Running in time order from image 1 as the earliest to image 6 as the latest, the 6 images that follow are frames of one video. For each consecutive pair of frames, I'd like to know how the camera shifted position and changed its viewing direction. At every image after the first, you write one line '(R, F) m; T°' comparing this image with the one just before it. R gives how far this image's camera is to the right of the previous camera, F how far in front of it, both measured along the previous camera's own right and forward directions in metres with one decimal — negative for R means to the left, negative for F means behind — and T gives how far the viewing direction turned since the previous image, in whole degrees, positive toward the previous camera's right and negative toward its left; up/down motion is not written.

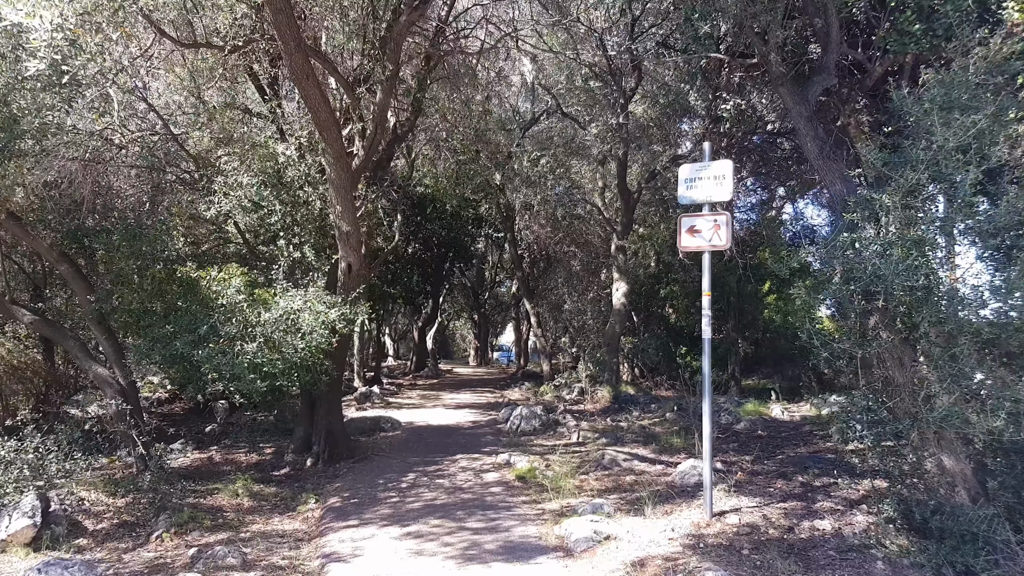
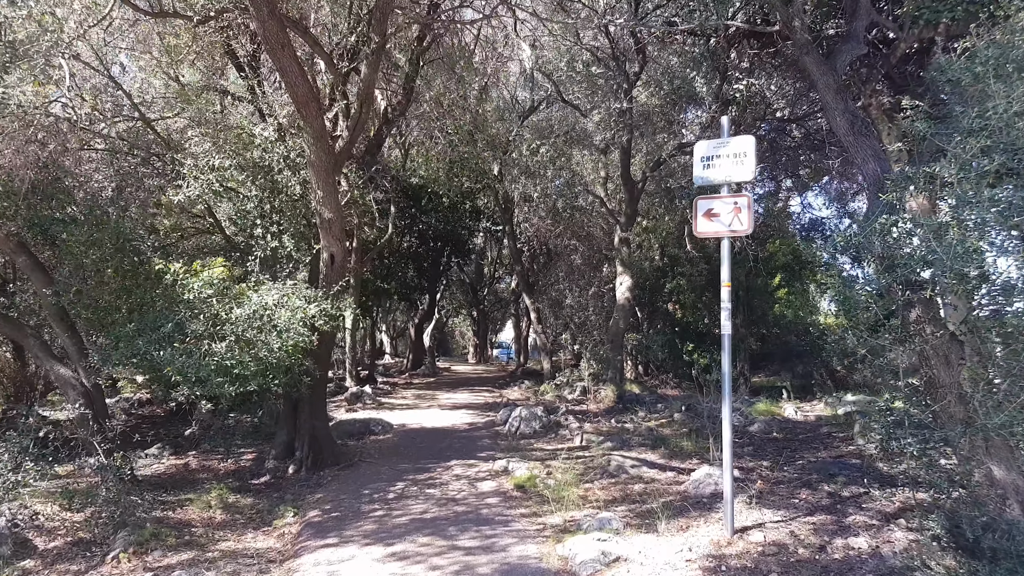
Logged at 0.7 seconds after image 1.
(0.0, +0.8) m; 0°
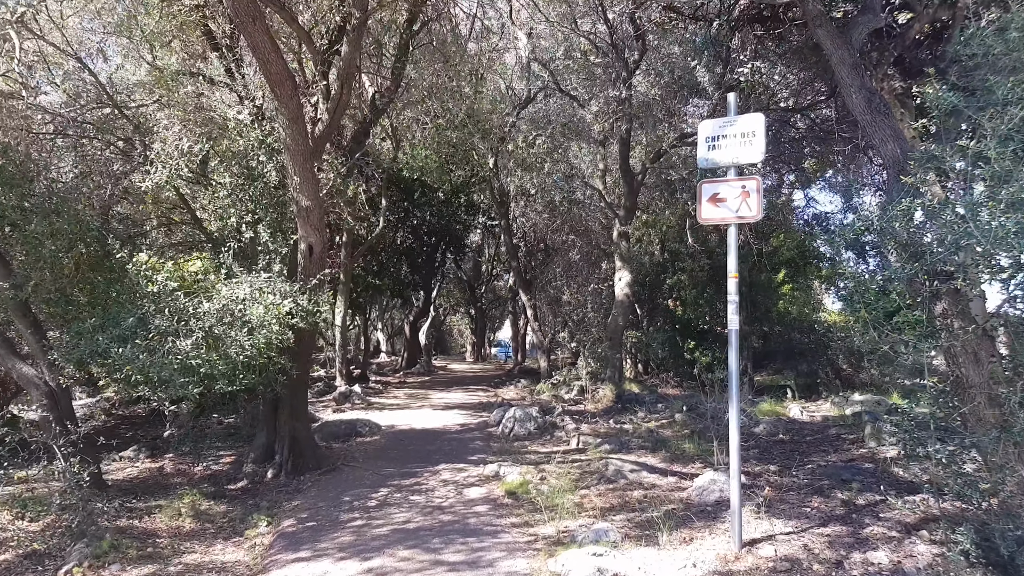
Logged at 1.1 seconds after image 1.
(+0.1, +0.6) m; 0°
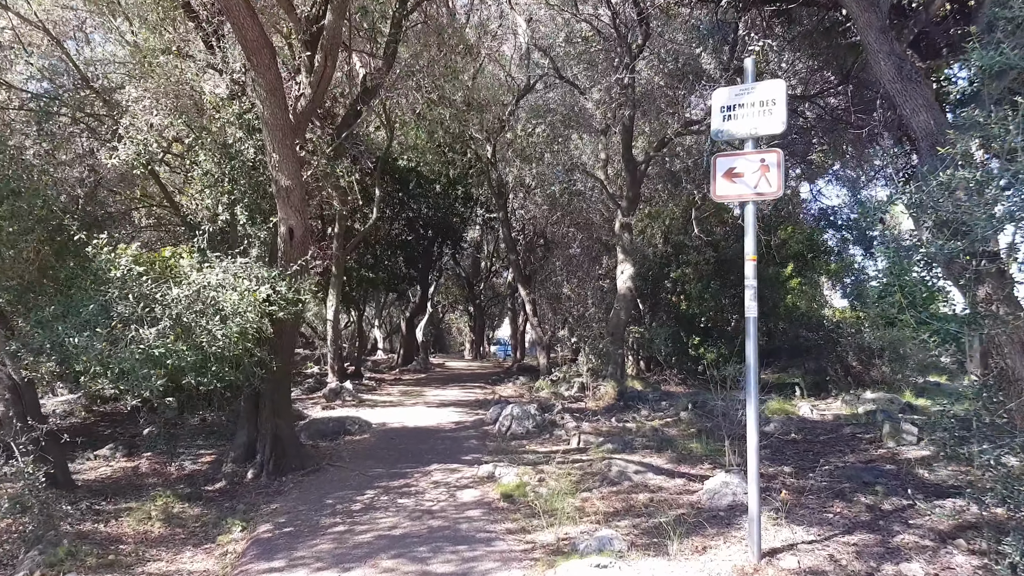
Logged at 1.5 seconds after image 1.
(0.0, +0.6) m; 0°
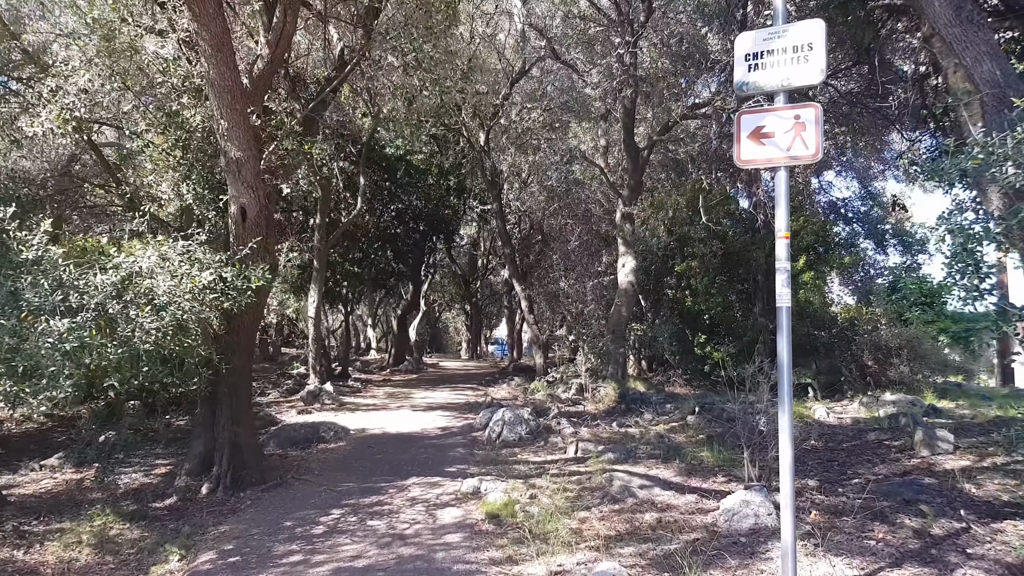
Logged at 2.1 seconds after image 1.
(+0.1, +1.0) m; 0°
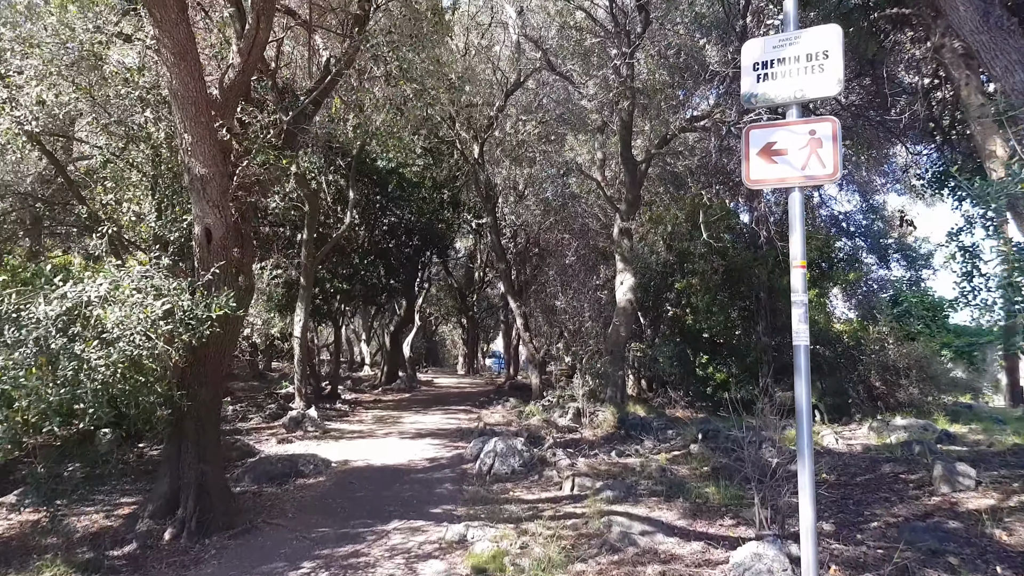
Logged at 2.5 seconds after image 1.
(+0.1, +0.6) m; 0°
